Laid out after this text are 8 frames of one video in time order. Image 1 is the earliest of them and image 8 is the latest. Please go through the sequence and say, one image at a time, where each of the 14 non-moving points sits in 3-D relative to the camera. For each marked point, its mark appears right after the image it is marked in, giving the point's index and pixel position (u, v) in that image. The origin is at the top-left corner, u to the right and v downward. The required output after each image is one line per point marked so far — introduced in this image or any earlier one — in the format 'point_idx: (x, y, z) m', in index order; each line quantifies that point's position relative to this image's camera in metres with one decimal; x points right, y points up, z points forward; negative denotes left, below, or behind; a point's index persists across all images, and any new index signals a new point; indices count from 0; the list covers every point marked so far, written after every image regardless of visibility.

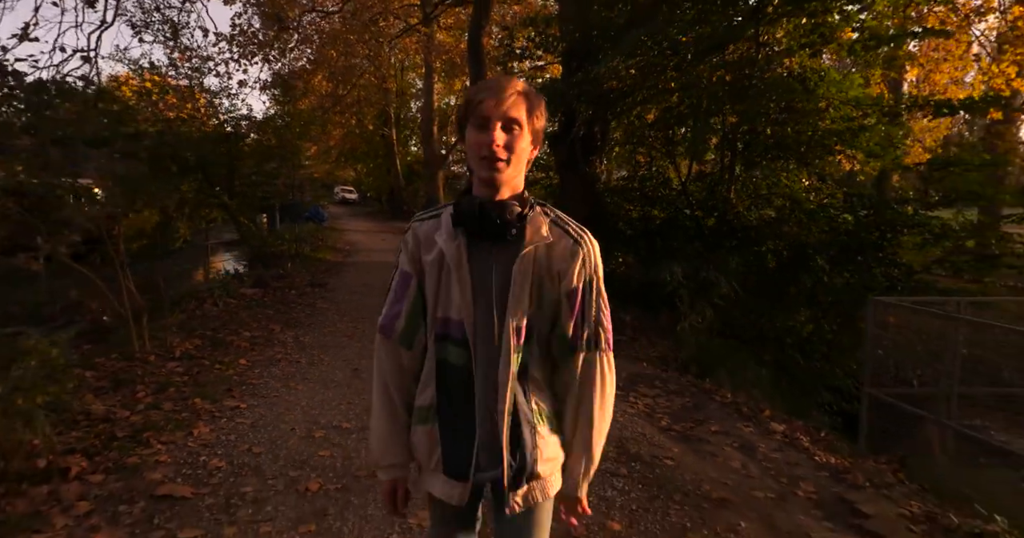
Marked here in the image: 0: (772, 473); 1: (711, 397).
0: (+2.0, -1.5, +4.2) m
1: (+2.2, -1.4, +5.9) m
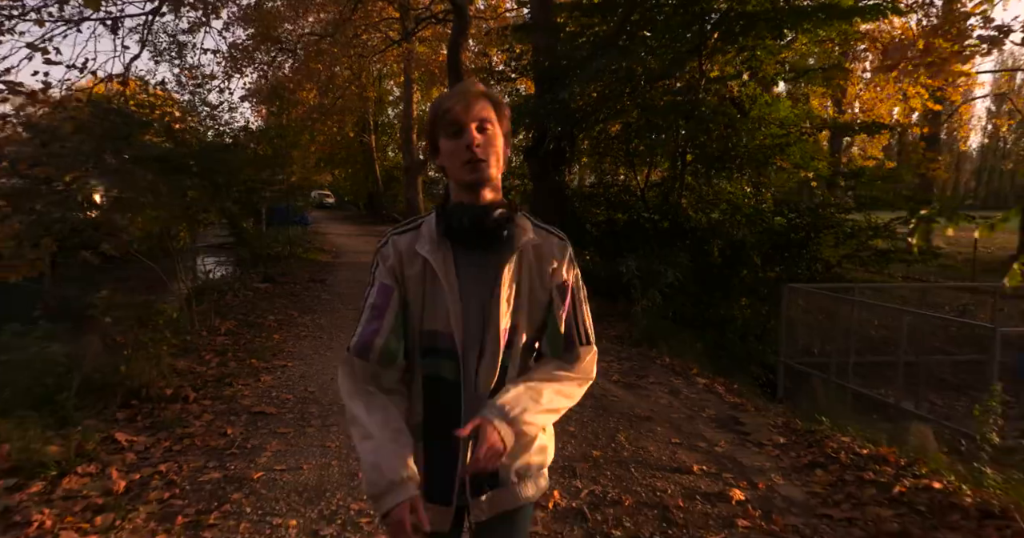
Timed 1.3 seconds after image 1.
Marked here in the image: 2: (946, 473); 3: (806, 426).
0: (+1.9, -1.4, +5.7) m
1: (+2.0, -1.2, +7.5) m
2: (+3.0, -1.4, +3.9) m
3: (+2.7, -1.4, +5.0) m
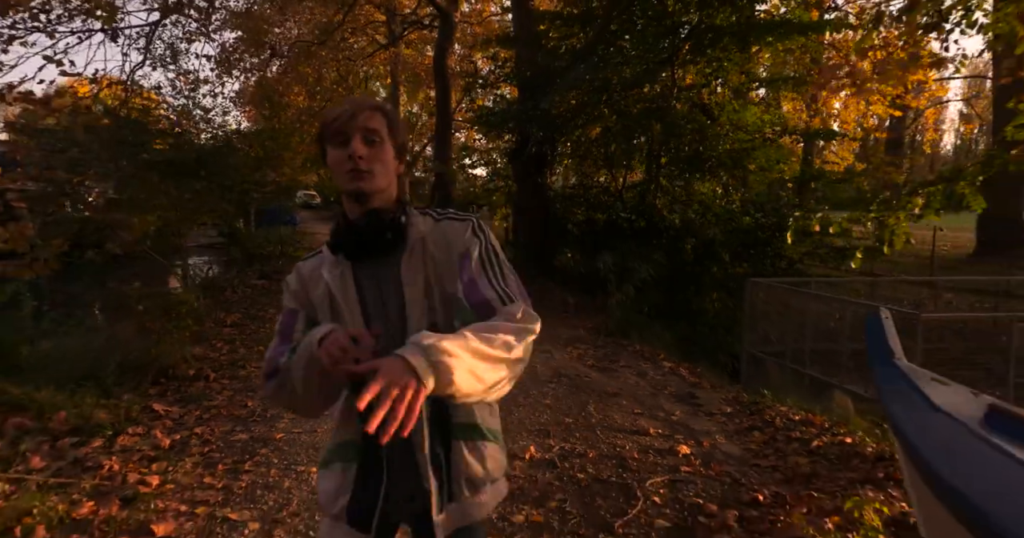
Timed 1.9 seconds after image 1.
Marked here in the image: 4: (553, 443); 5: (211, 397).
0: (+1.7, -1.3, +6.5) m
1: (+1.7, -1.2, +8.2) m
2: (+2.9, -1.4, +4.7) m
3: (+2.5, -1.3, +5.7) m
4: (+0.3, -1.4, +4.3) m
5: (-2.6, -1.1, +4.8) m
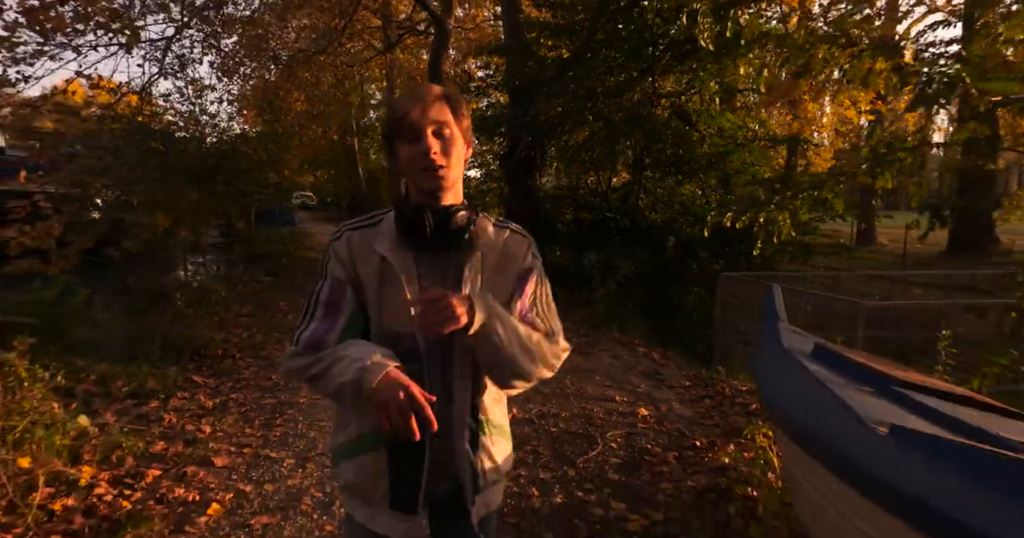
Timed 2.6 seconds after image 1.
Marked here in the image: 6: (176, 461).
0: (+1.5, -1.2, +7.3) m
1: (+1.6, -1.1, +9.1) m
2: (+2.8, -1.3, +5.5) m
3: (+2.3, -1.2, +6.6) m
4: (+0.2, -1.3, +5.2) m
5: (-2.7, -1.1, +5.6) m
6: (-2.2, -1.2, +3.7) m
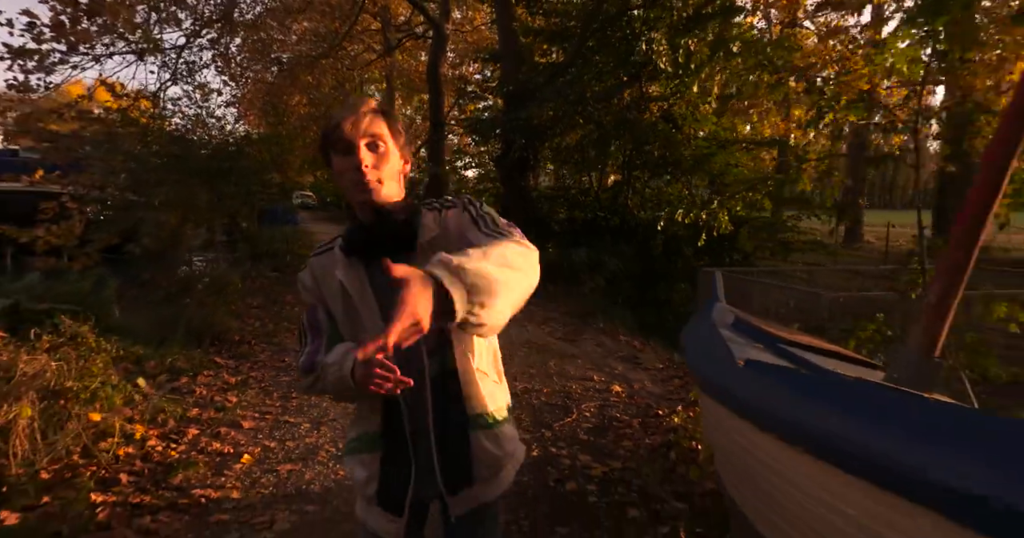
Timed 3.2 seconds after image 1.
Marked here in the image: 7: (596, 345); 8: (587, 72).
0: (+1.4, -1.2, +7.9) m
1: (+1.4, -1.0, +9.7) m
2: (+2.6, -1.2, +6.1) m
3: (+2.2, -1.2, +7.2) m
4: (+0.1, -1.2, +5.8) m
5: (-2.9, -1.0, +6.2) m
6: (-2.3, -1.2, +4.3) m
7: (+1.2, -1.1, +8.1) m
8: (+1.7, +4.7, +13.4) m
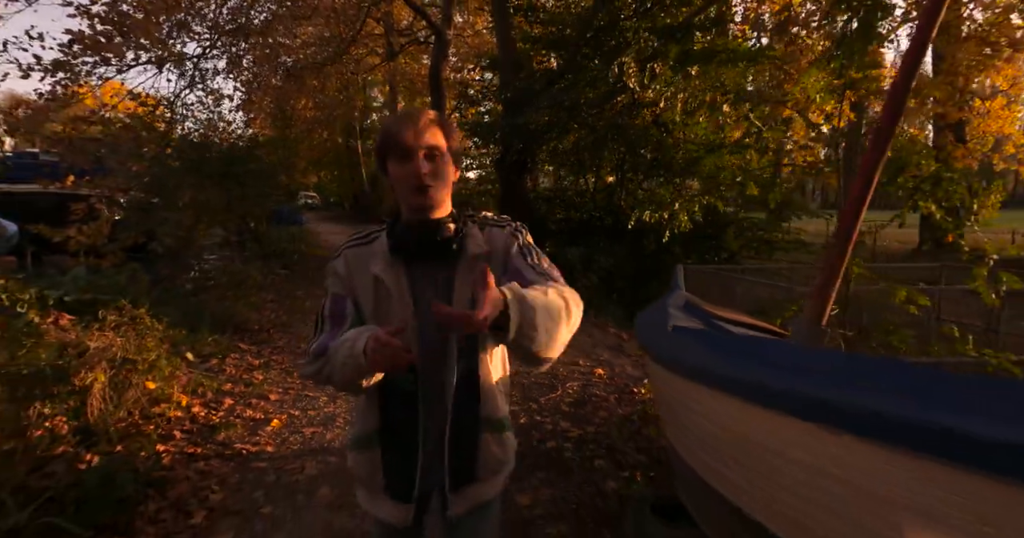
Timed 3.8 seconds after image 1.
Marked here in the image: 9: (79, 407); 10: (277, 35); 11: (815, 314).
0: (+1.3, -1.1, +8.6) m
1: (+1.4, -1.0, +10.3) m
2: (+2.6, -1.1, +6.8) m
3: (+2.1, -1.1, +7.8) m
4: (0.0, -1.2, +6.4) m
5: (-2.9, -0.9, +6.9) m
6: (-2.4, -1.1, +4.9) m
7: (+1.1, -1.1, +8.8) m
8: (+1.7, +4.8, +14.0) m
9: (-2.8, -0.9, +3.6) m
10: (-6.9, +6.8, +16.2) m
11: (+1.6, -0.2, +2.9) m
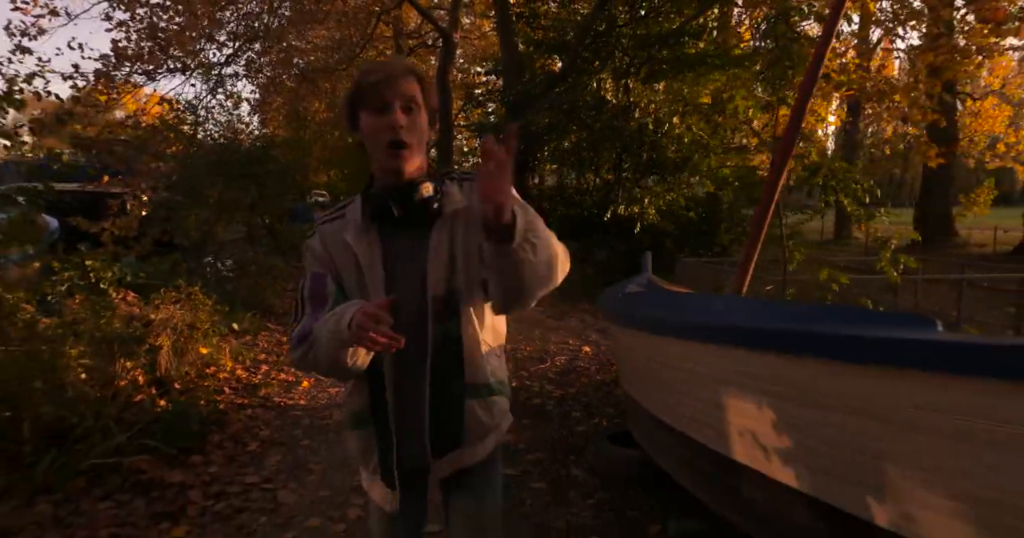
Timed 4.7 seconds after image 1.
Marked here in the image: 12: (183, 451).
0: (+1.3, -1.0, +9.4) m
1: (+1.4, -0.8, +11.1) m
2: (+2.5, -1.0, +7.5) m
3: (+2.1, -1.0, +8.6) m
4: (0.0, -1.0, +7.2) m
5: (-3.0, -0.8, +7.8) m
6: (-2.5, -1.0, +5.8) m
7: (+1.1, -0.9, +9.6) m
8: (+1.8, +4.9, +14.8) m
9: (-2.9, -0.7, +4.5) m
10: (-6.8, +7.0, +17.1) m
11: (+1.5, -0.1, +3.7) m
12: (-2.2, -1.2, +3.8) m
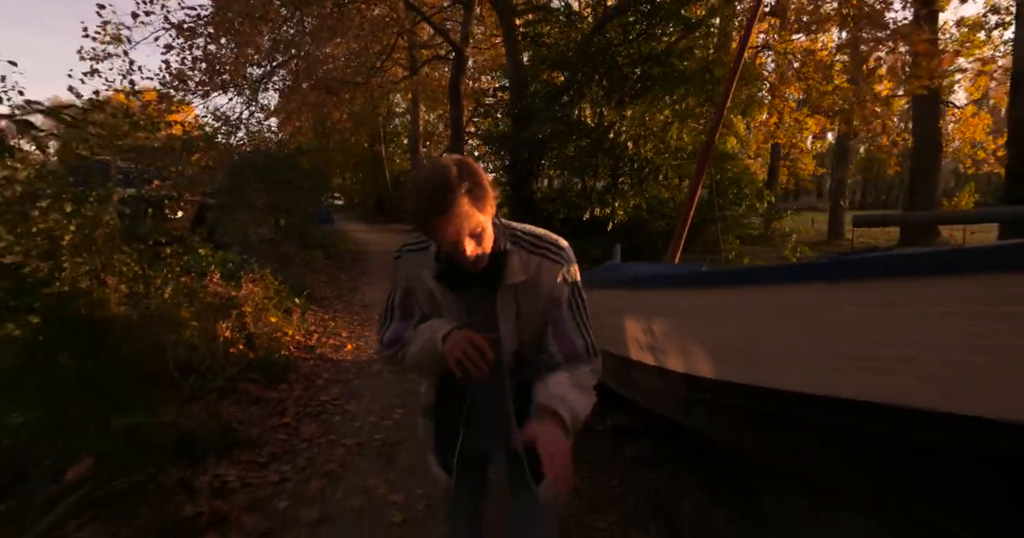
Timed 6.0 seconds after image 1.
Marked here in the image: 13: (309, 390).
0: (+1.4, -0.8, +10.8) m
1: (+1.5, -0.7, +12.6) m
2: (+2.6, -0.9, +8.9) m
3: (+2.2, -0.9, +10.0) m
4: (0.0, -0.9, +8.7) m
5: (-3.0, -0.6, +9.3) m
6: (-2.5, -0.8, +7.3) m
7: (+1.2, -0.8, +11.0) m
8: (+1.9, +5.0, +16.2) m
9: (-2.9, -0.6, +6.0) m
10: (-6.5, +7.1, +18.7) m
11: (+1.4, 0.0, +5.1) m
12: (-2.3, -1.1, +5.3) m
13: (-1.9, -1.1, +5.2) m
